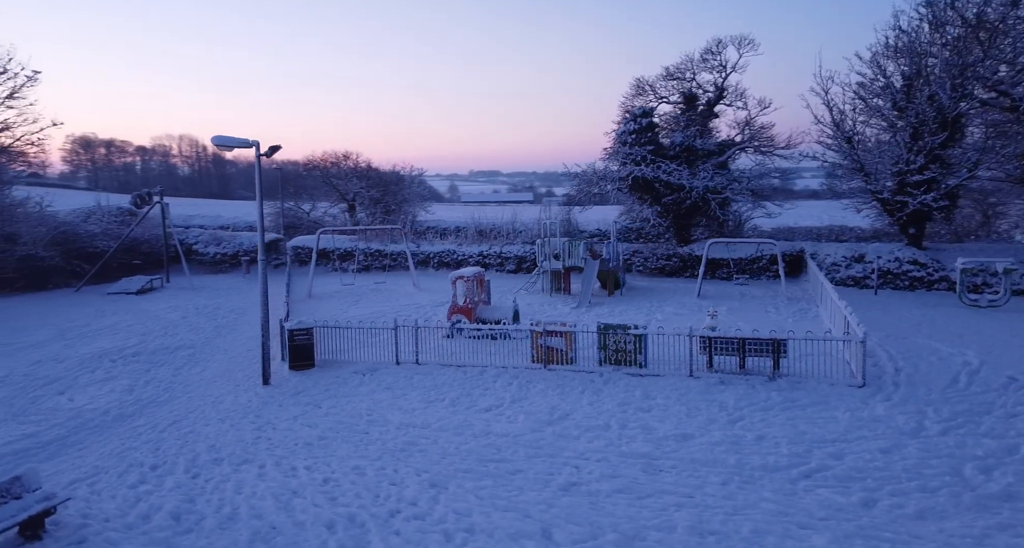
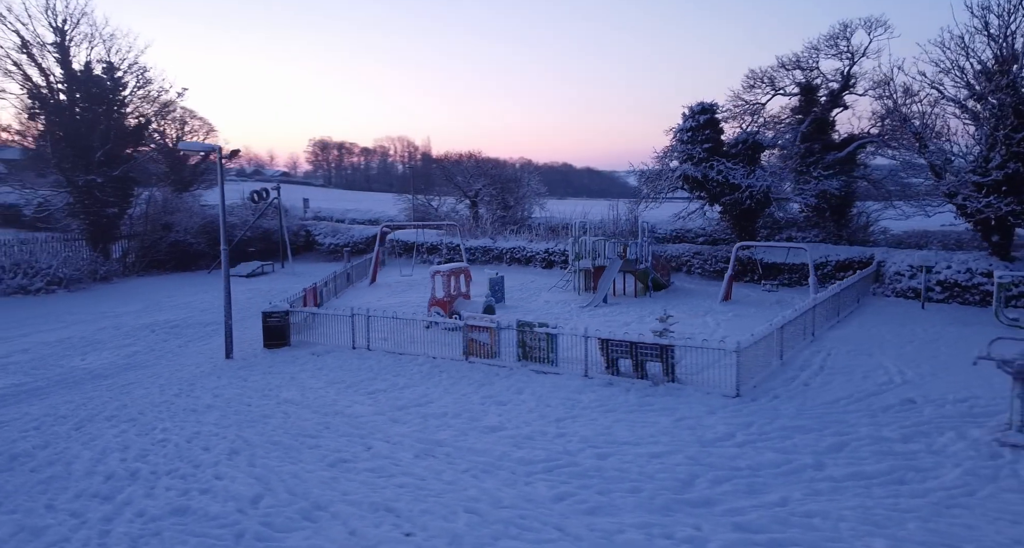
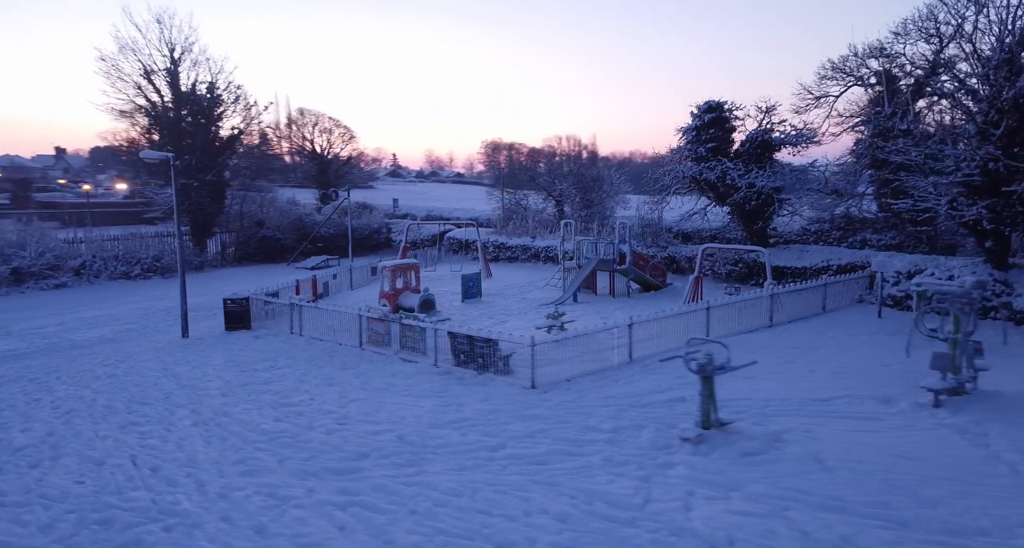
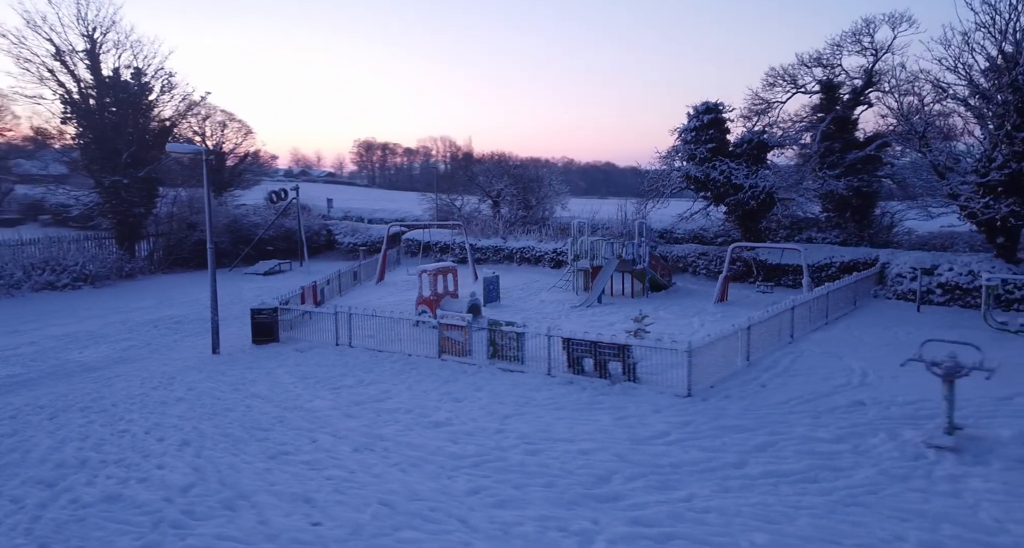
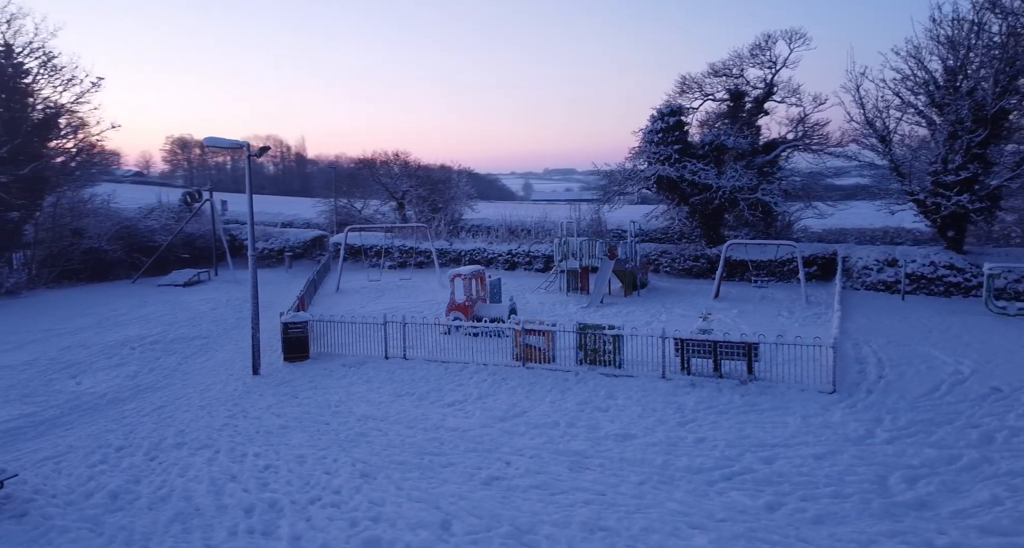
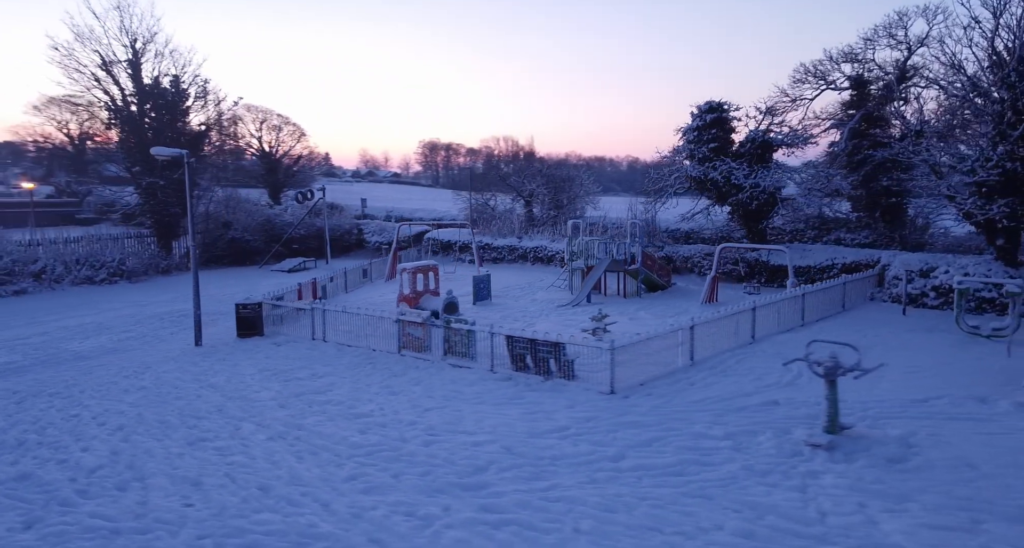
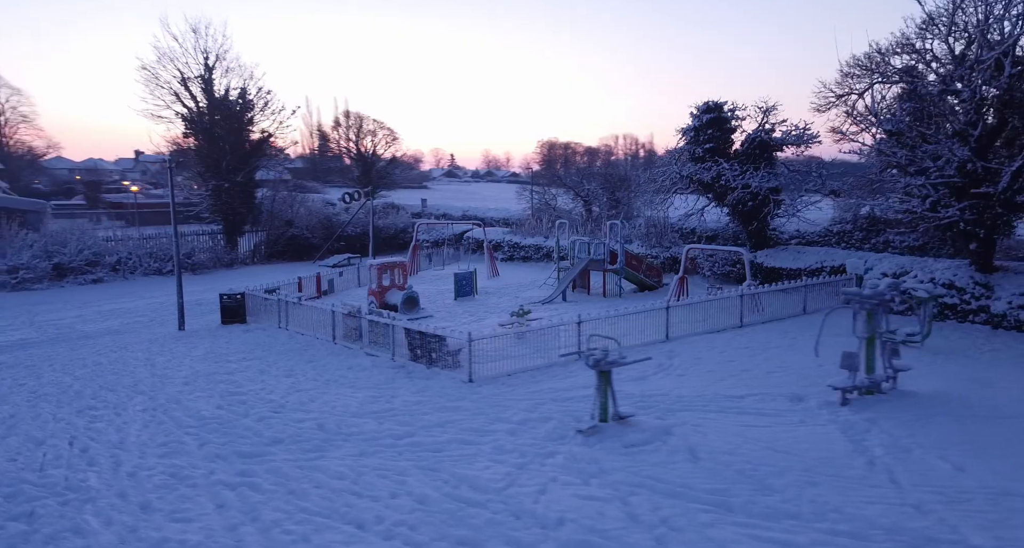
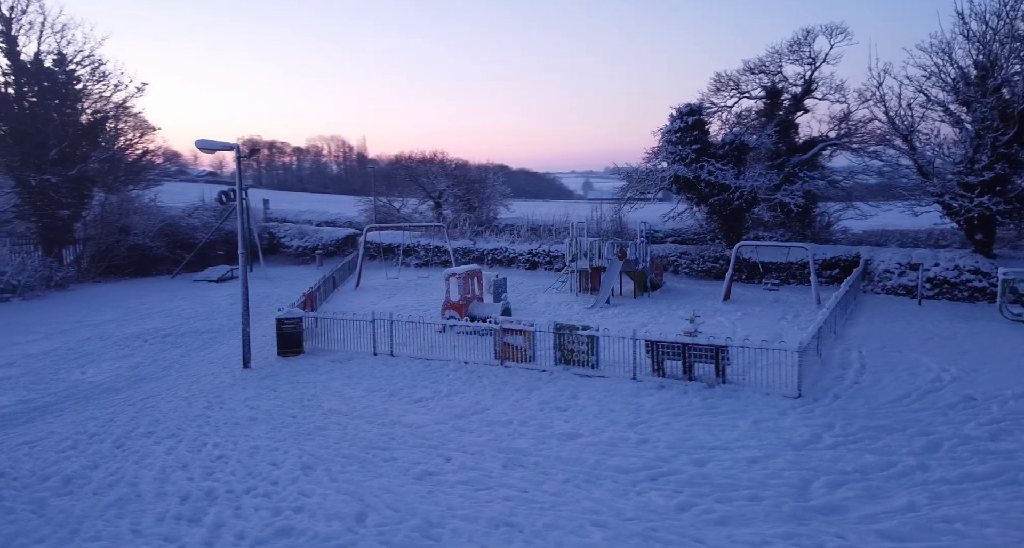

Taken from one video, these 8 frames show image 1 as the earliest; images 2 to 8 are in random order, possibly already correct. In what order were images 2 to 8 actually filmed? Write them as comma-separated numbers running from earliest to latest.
5, 8, 2, 4, 6, 3, 7
